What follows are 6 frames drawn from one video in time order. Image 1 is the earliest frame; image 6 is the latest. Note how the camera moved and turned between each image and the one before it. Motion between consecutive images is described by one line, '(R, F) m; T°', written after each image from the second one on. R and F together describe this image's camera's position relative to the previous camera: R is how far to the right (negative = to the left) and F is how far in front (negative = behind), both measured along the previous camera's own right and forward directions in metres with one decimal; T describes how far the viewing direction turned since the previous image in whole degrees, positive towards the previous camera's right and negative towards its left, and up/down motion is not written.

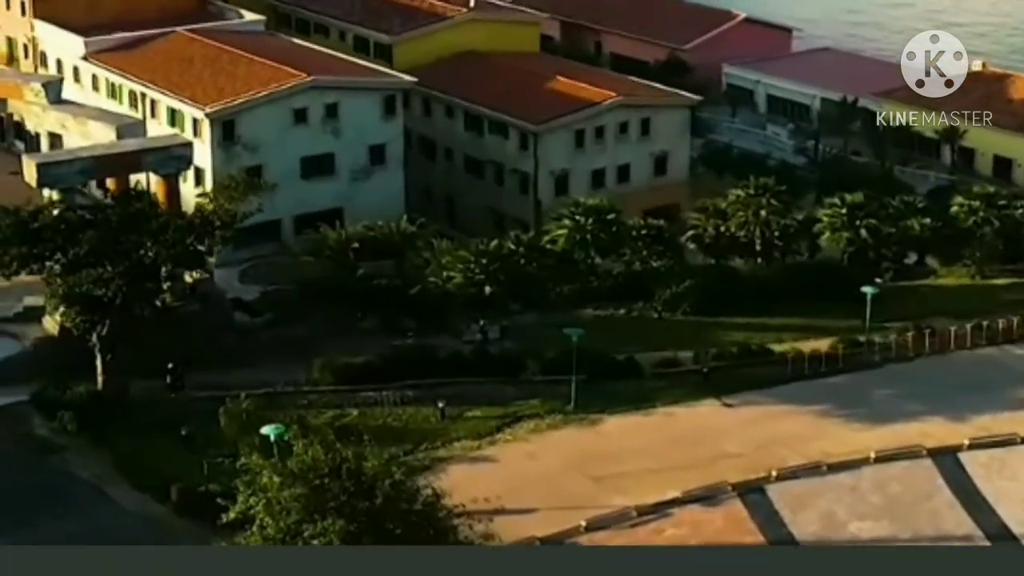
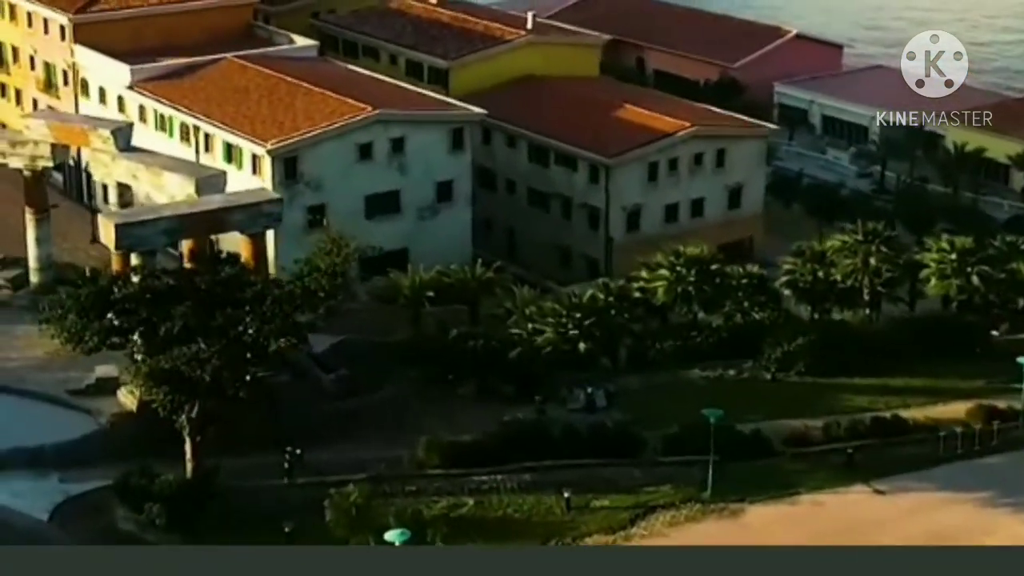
(-0.5, +0.7) m; 0°
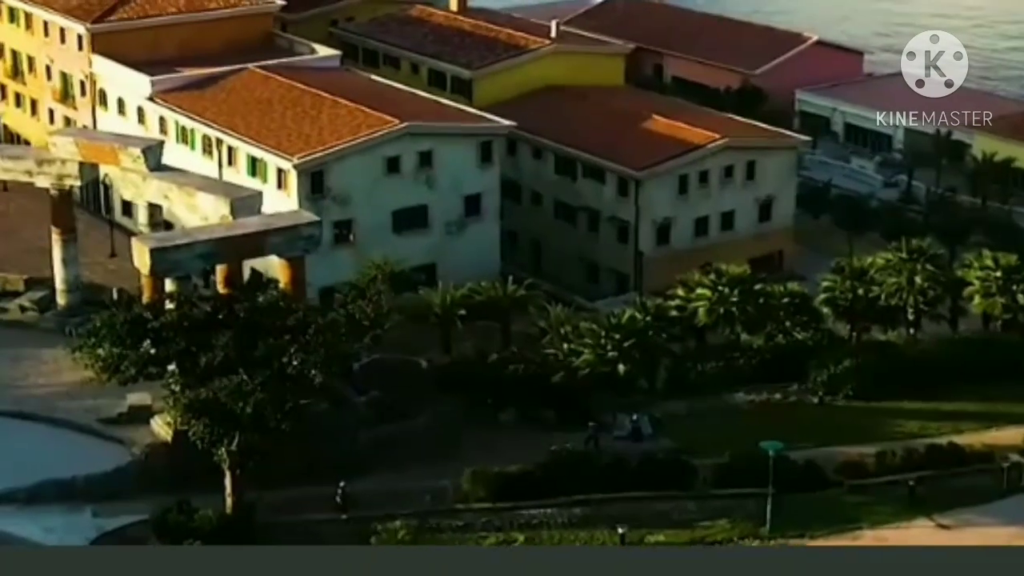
(-0.2, +0.2) m; 0°
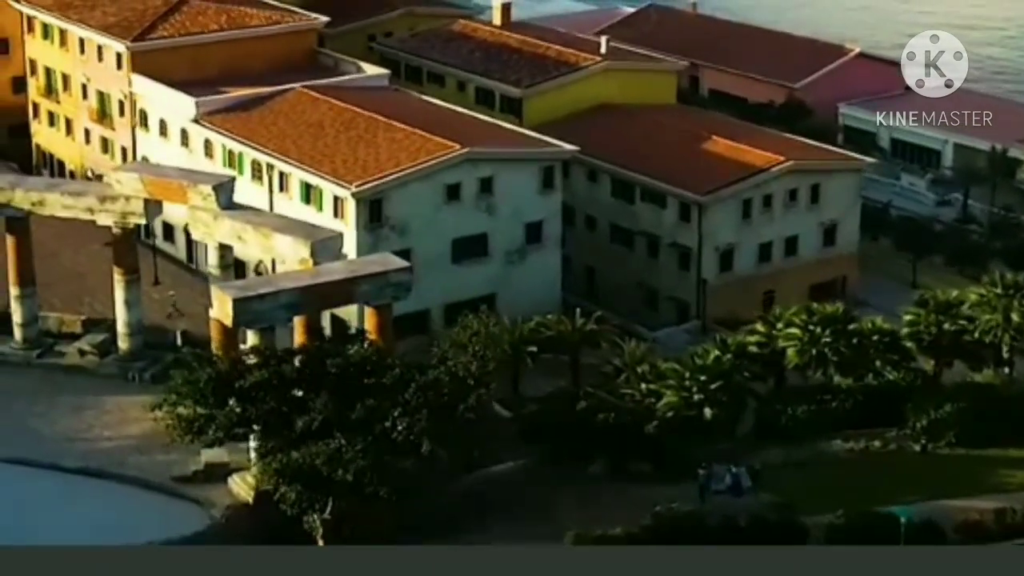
(-0.4, +0.4) m; 0°
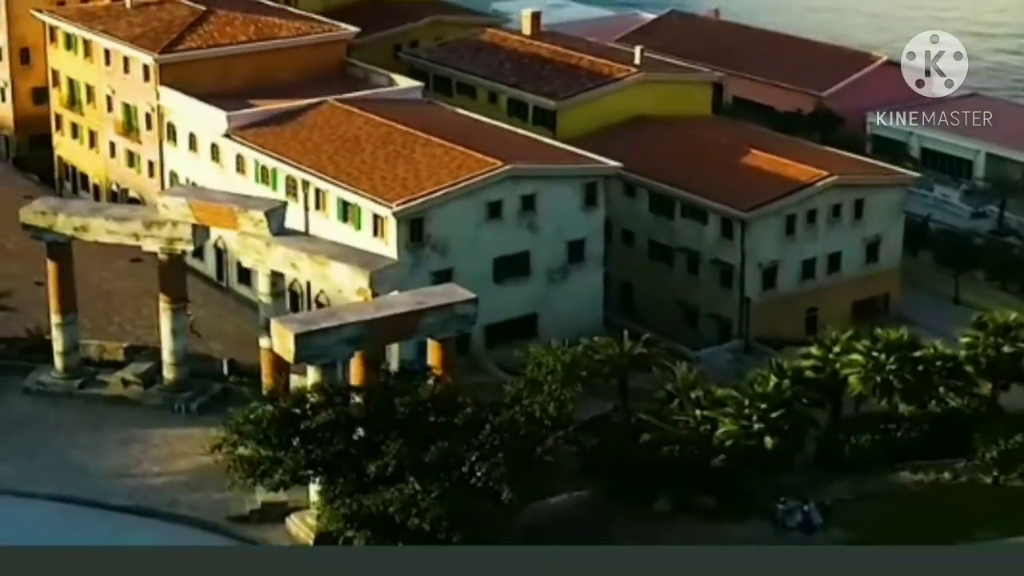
(-0.2, +0.3) m; 0°
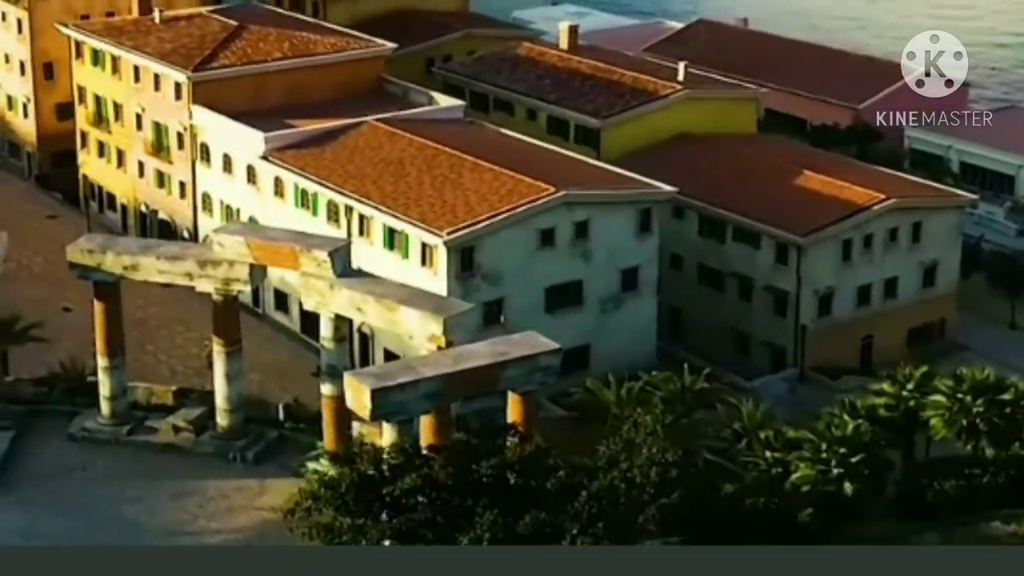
(-0.3, +0.4) m; 0°
